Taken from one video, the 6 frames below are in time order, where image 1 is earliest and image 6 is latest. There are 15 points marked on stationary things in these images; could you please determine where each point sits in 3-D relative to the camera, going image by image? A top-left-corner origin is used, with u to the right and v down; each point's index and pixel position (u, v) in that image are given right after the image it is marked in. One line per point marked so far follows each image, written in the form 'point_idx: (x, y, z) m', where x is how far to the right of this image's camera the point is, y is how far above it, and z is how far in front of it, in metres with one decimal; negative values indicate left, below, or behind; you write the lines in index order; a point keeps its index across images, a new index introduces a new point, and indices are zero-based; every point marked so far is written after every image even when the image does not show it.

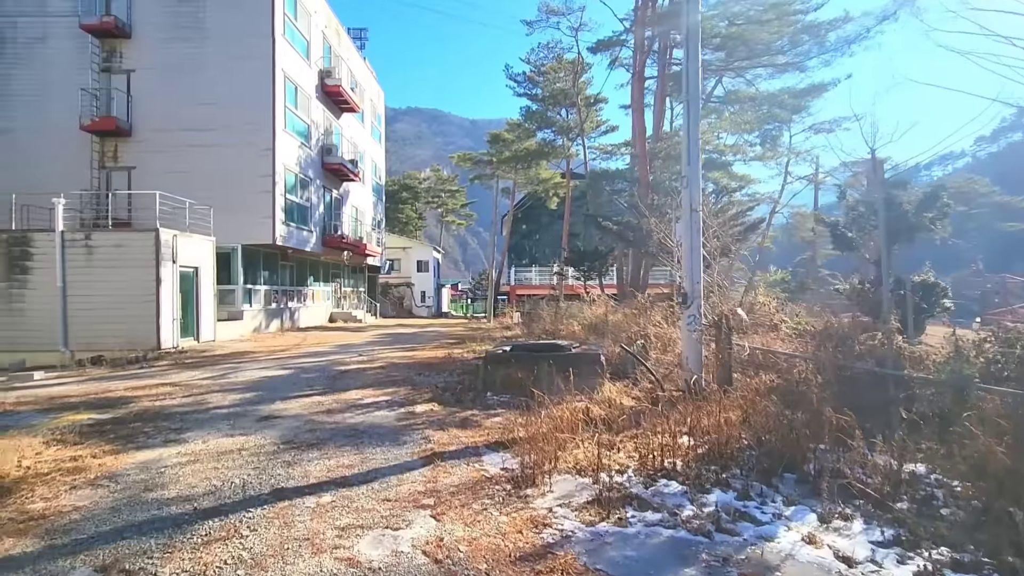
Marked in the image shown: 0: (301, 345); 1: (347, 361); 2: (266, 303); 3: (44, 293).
0: (-6.2, -1.7, +15.3) m
1: (-3.5, -1.5, +10.9) m
2: (-9.2, -0.5, +19.5) m
3: (-12.1, -0.1, +13.5) m
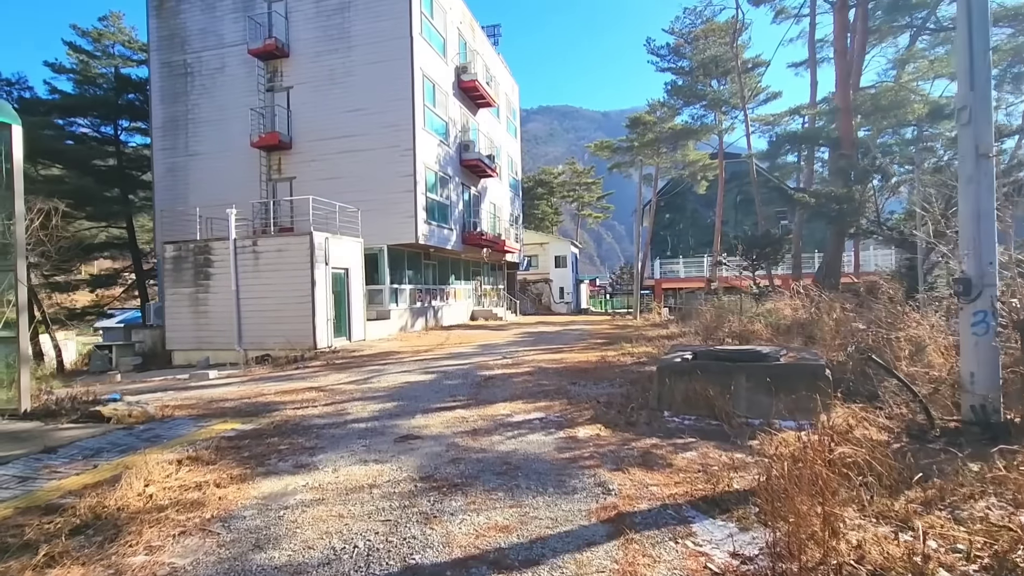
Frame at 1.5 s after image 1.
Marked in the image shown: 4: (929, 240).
0: (-1.9, -1.6, +14.9) m
1: (-0.4, -1.5, +10.0) m
2: (-3.8, -0.5, +19.8) m
3: (-8.1, -0.2, +14.6) m
4: (+5.8, +0.7, +7.3) m
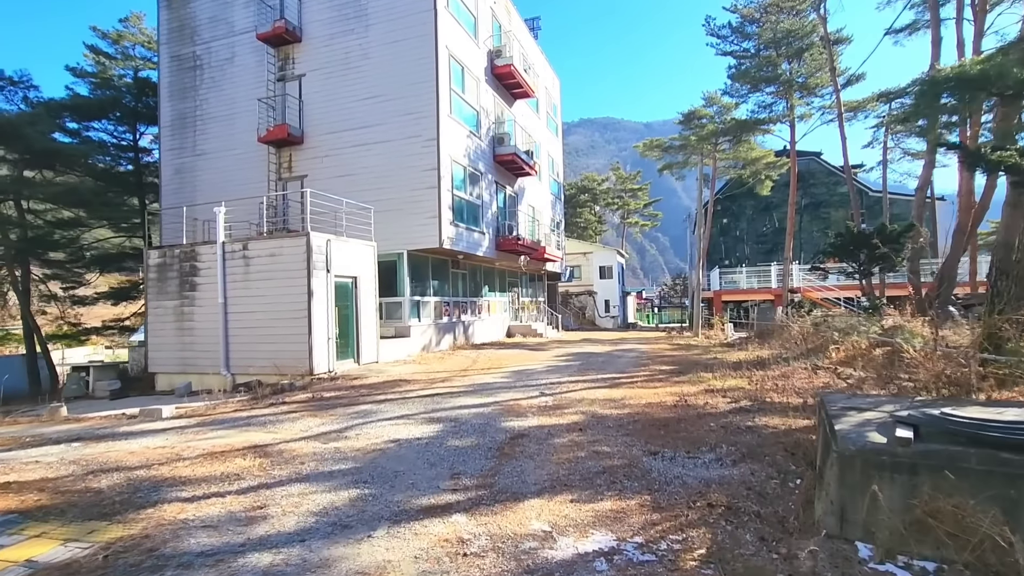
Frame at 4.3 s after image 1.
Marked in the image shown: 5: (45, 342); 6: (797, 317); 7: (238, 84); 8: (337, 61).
0: (-1.0, -1.9, +12.1) m
1: (+0.1, -1.6, +7.1) m
2: (-2.5, -0.9, +17.1) m
3: (-7.2, -0.5, +12.4) m
4: (+6.1, +0.6, +4.0) m
5: (-15.8, -1.8, +17.6) m
6: (+8.3, -0.8, +15.1) m
7: (-9.3, +6.9, +17.6) m
8: (-5.5, +7.2, +16.4) m
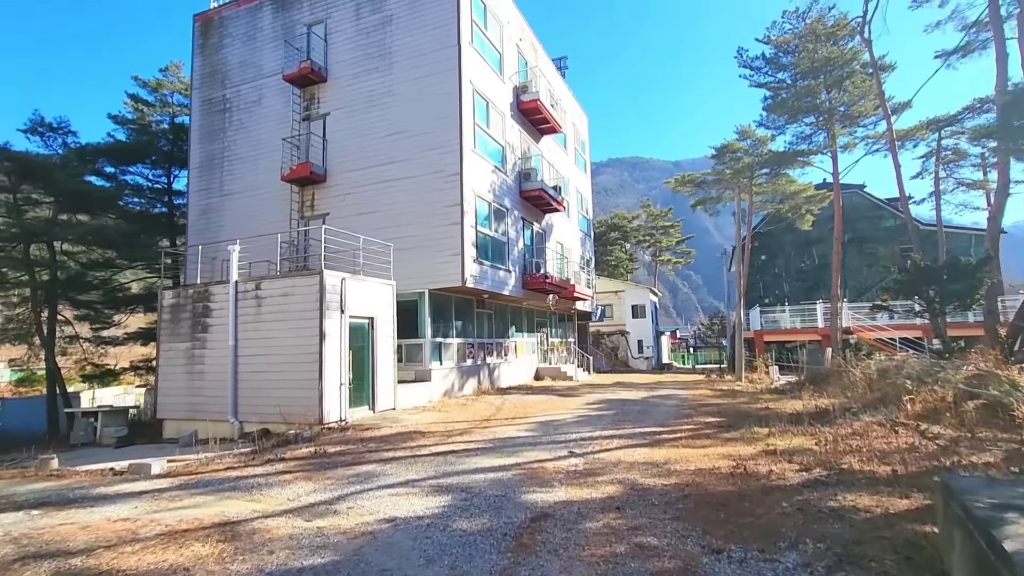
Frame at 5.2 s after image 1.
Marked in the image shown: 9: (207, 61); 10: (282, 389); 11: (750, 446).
0: (-0.4, -2.8, +11.0) m
1: (+0.4, -2.1, +6.0) m
2: (-1.6, -2.2, +16.2) m
3: (-6.6, -1.5, +11.8) m
4: (+6.2, +0.3, +2.8) m
5: (-14.9, -3.2, +17.3) m
6: (+9.0, -1.9, +13.6) m
7: (-8.4, +5.5, +17.7) m
8: (-4.7, +5.9, +16.3) m
9: (-11.1, +8.2, +18.9) m
10: (-4.8, -2.1, +10.9) m
11: (+3.4, -2.2, +7.4) m
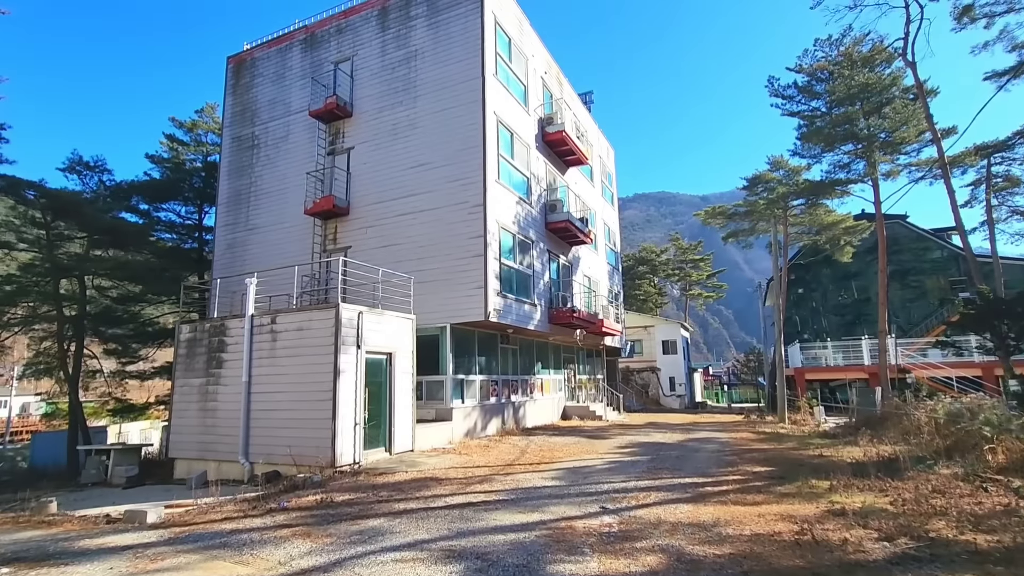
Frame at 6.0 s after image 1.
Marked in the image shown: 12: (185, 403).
0: (+0.1, -3.5, +10.2) m
1: (+0.6, -2.5, +5.2) m
2: (-0.9, -3.2, +15.5) m
3: (-6.1, -2.2, +11.3) m
4: (+6.3, +0.2, +1.8) m
5: (-14.0, -4.3, +17.2) m
6: (+9.6, -2.7, +12.3) m
7: (-7.5, +4.4, +17.8) m
8: (-4.0, +4.8, +16.2) m
9: (-10.2, +7.0, +19.4) m
10: (-4.3, -2.8, +10.4) m
11: (+3.7, -2.6, +6.4) m
12: (-7.5, -2.6, +11.9) m
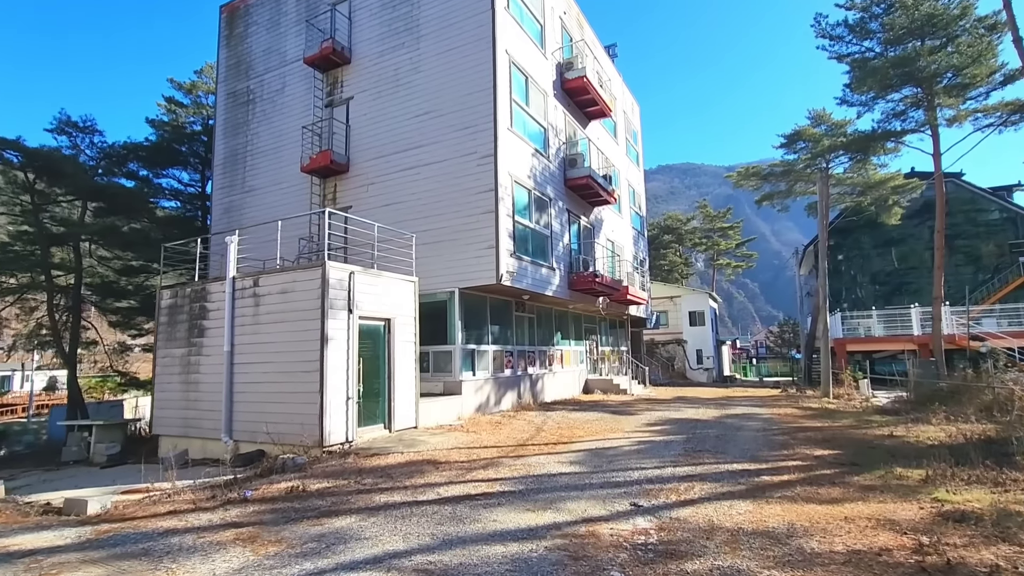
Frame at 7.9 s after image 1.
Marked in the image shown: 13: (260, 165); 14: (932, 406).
0: (+0.3, -2.7, +8.9) m
1: (+0.7, -1.9, +3.8) m
2: (-0.4, -2.2, +14.1) m
3: (-5.8, -1.4, +10.2) m
4: (+6.1, +0.7, +0.1) m
5: (-13.5, -3.3, +16.5) m
6: (+9.9, -1.7, +10.6) m
7: (-7.1, +5.5, +16.4) m
8: (-3.6, +5.9, +14.6) m
9: (-9.7, +8.1, +17.9) m
10: (-4.1, -2.0, +9.2) m
11: (+3.7, -2.0, +4.9) m
12: (-7.2, -1.8, +10.8) m
13: (-8.1, +4.0, +16.7) m
14: (+9.6, -2.7, +11.9) m
